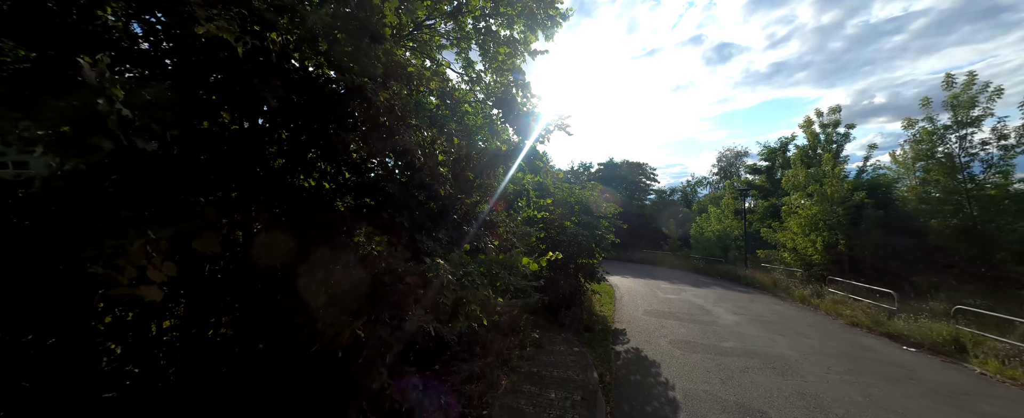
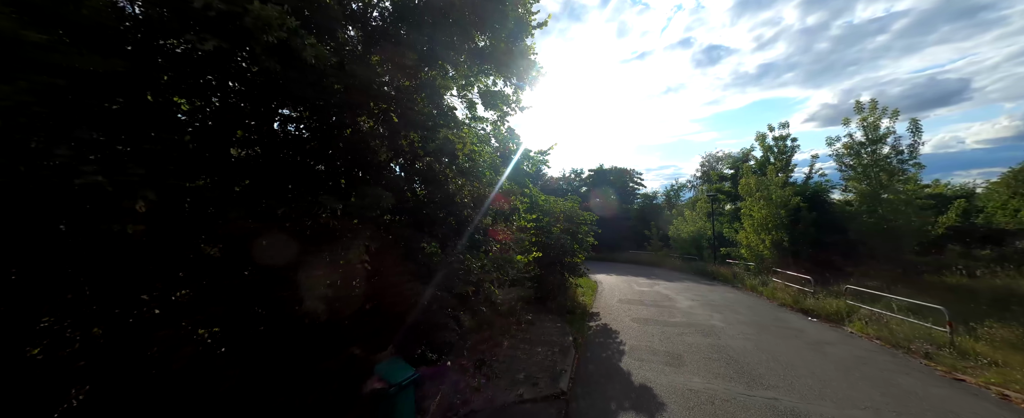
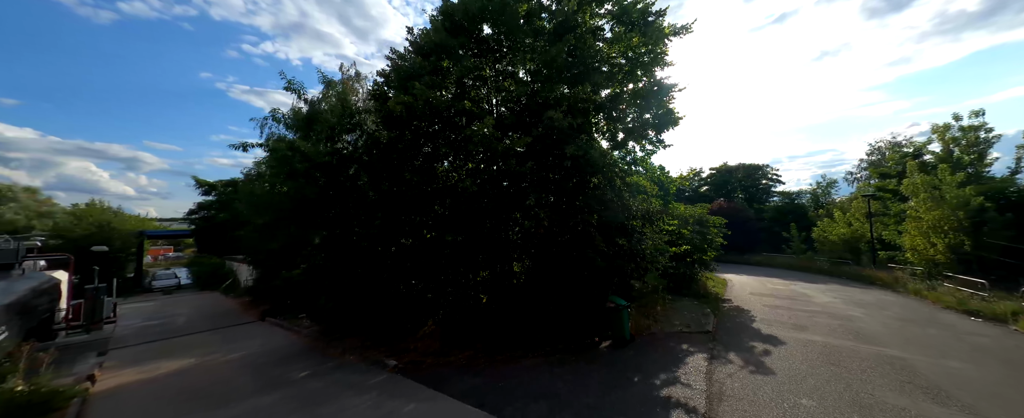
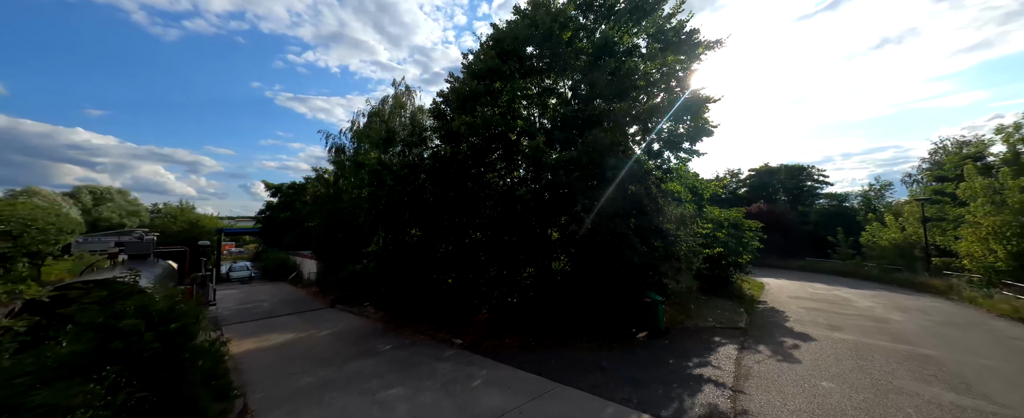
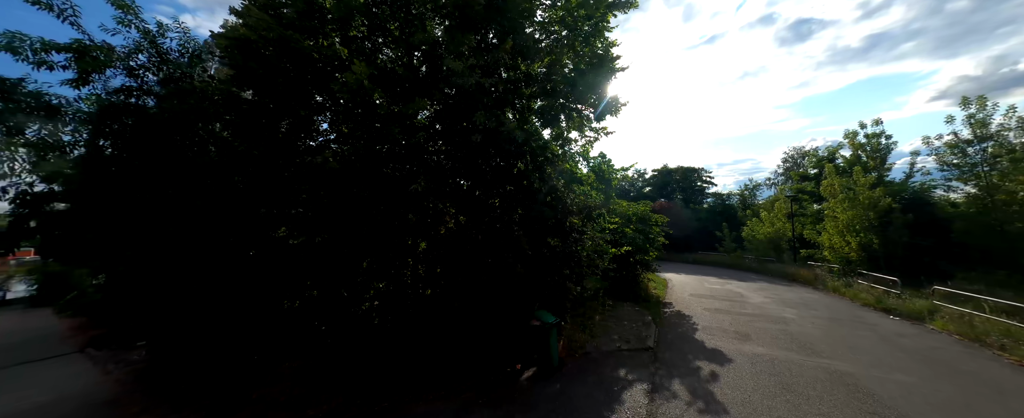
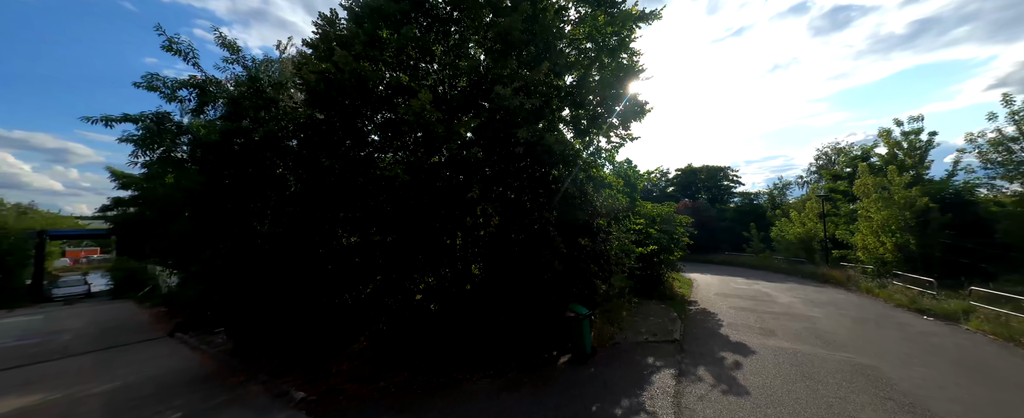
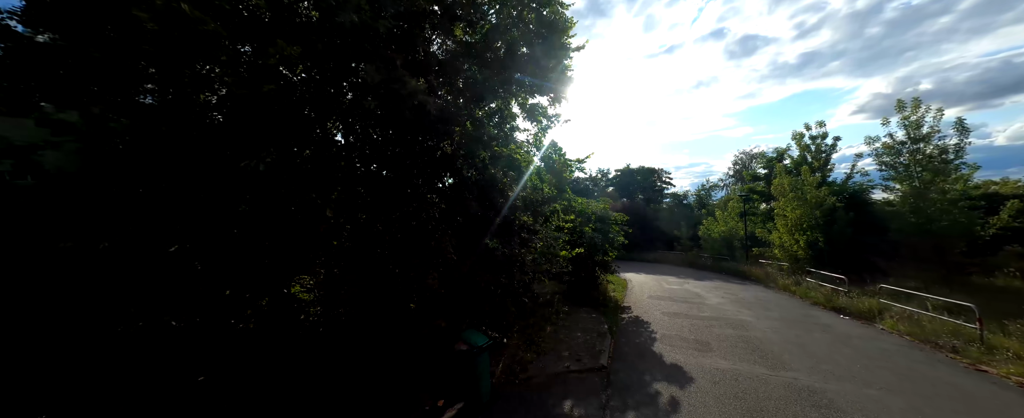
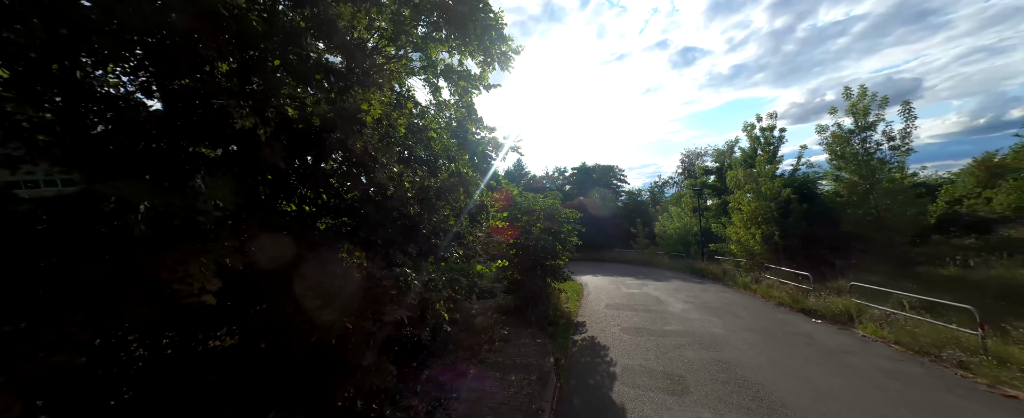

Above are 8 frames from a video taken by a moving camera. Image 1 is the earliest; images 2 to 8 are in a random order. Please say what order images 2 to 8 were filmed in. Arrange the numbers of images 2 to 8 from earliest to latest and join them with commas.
8, 2, 7, 5, 6, 3, 4
